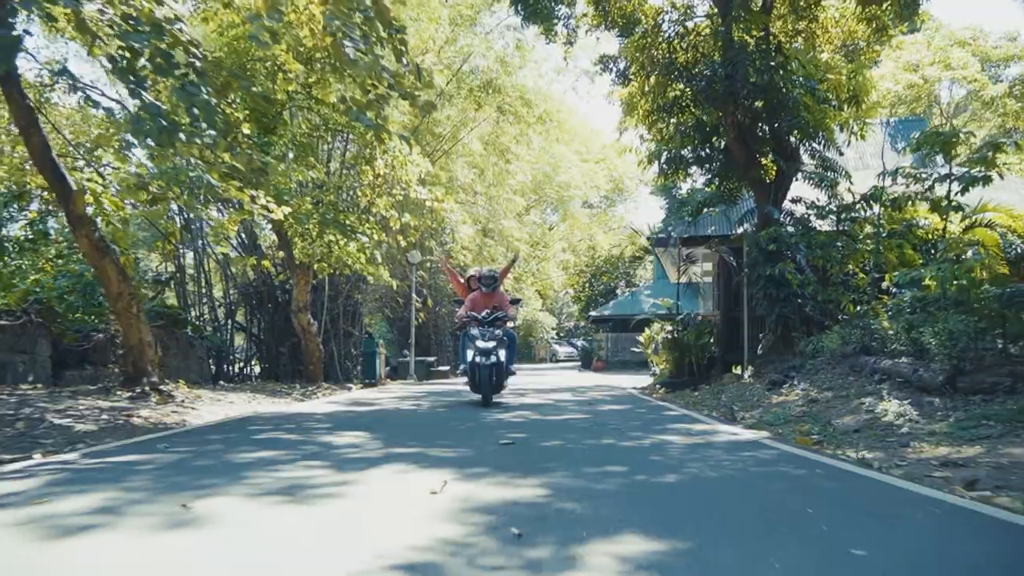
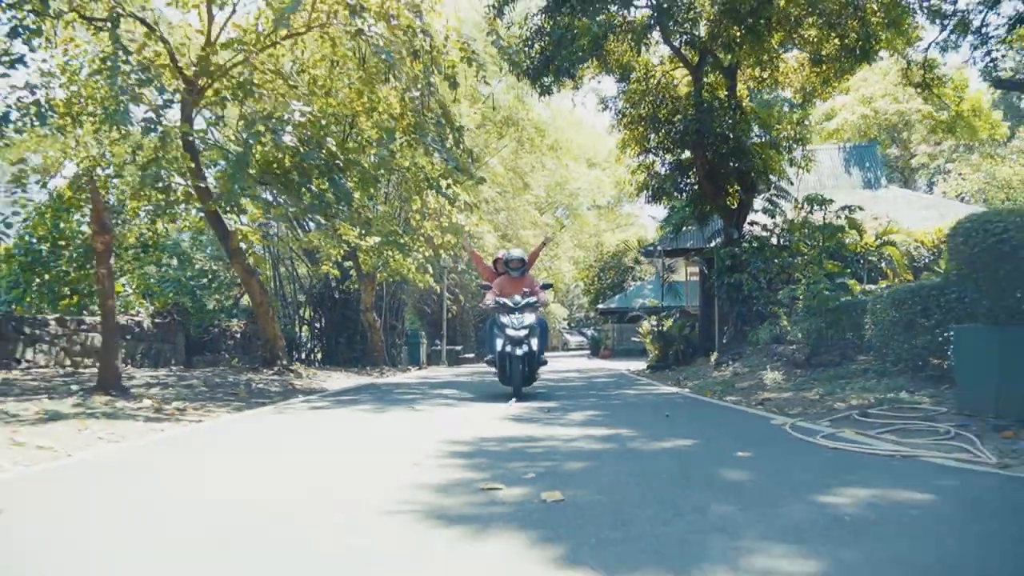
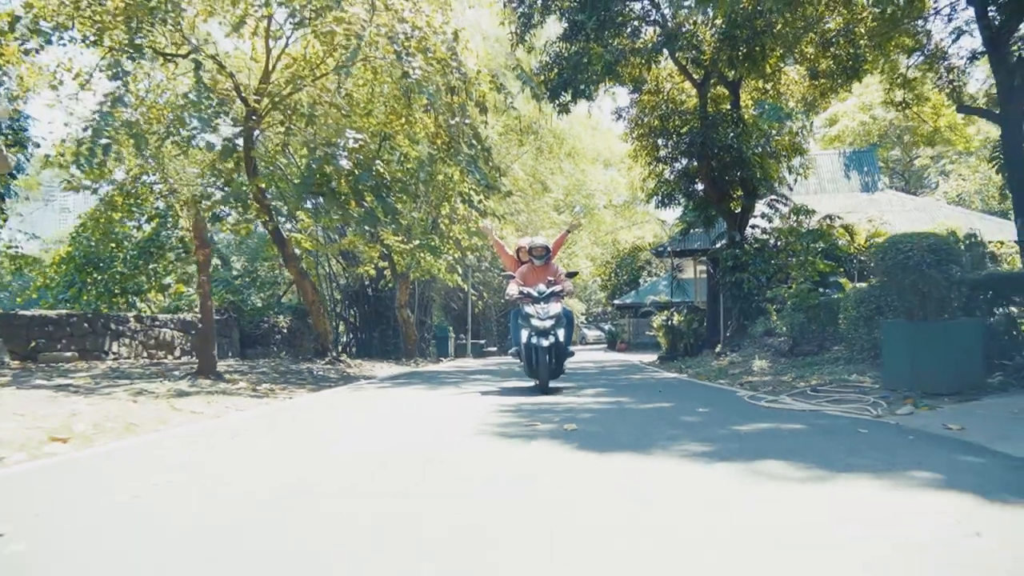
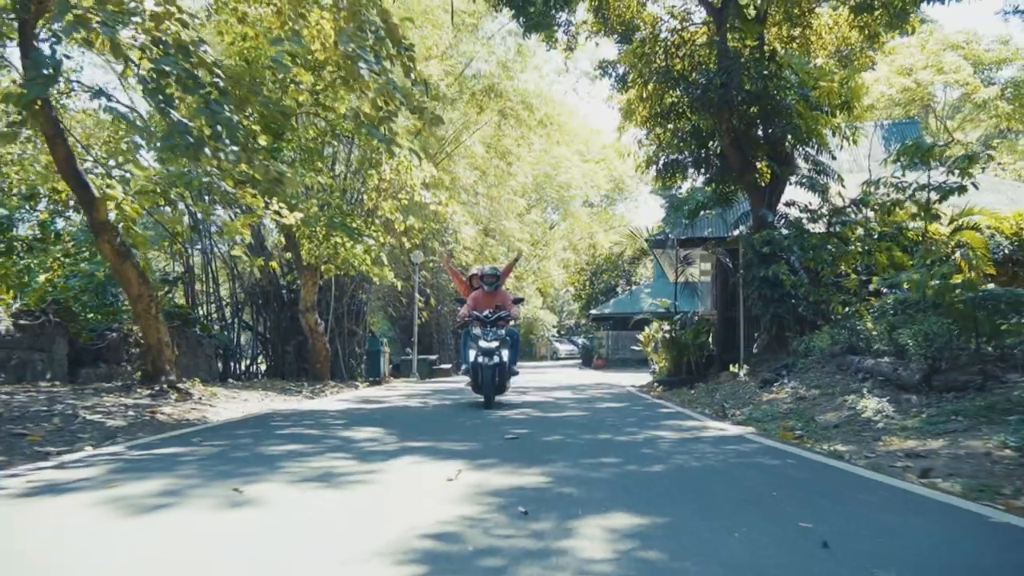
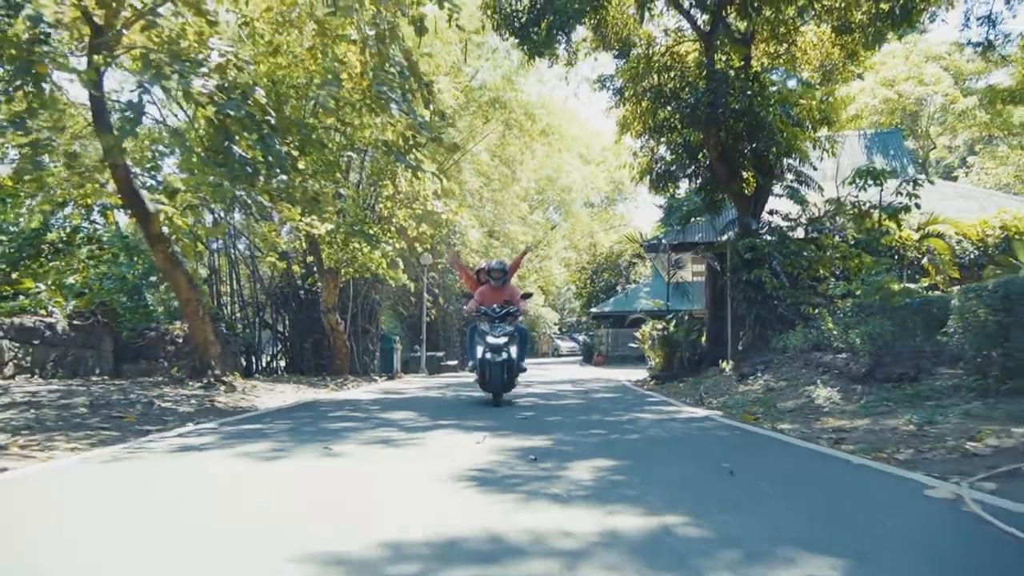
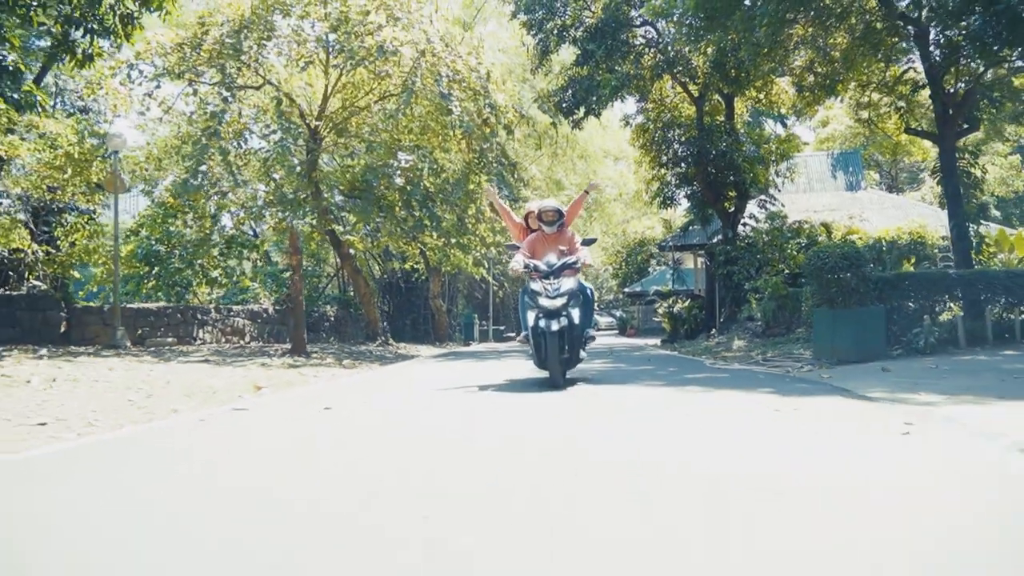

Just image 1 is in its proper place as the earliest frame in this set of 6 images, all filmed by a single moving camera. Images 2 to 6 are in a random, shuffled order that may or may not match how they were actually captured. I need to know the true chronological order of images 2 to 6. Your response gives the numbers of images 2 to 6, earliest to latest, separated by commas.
4, 5, 2, 3, 6
